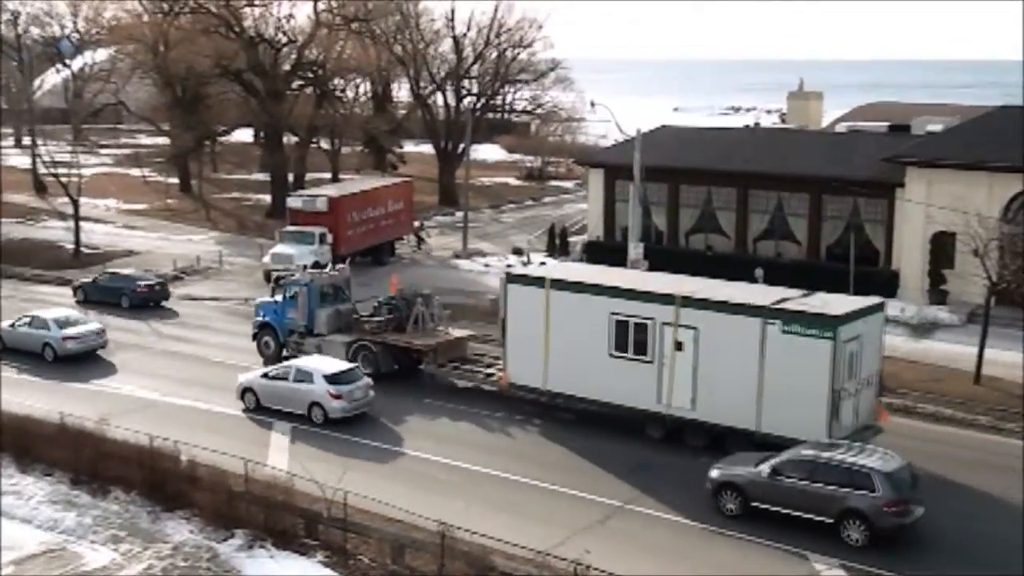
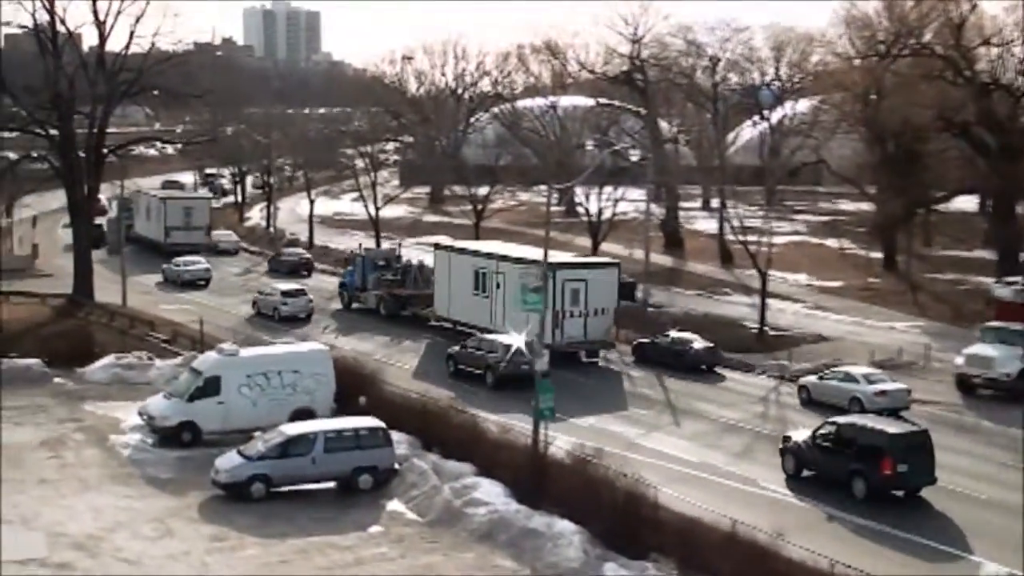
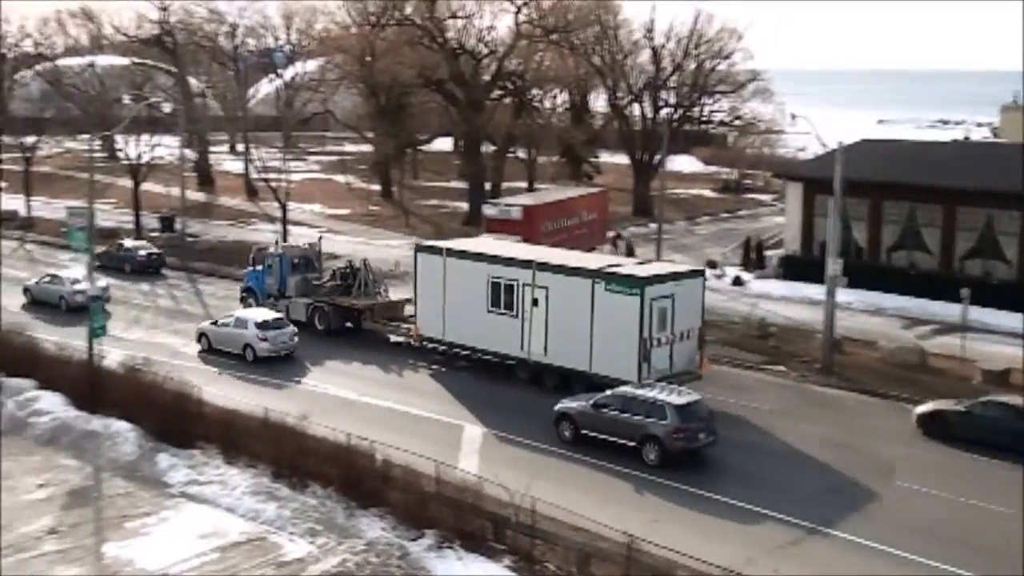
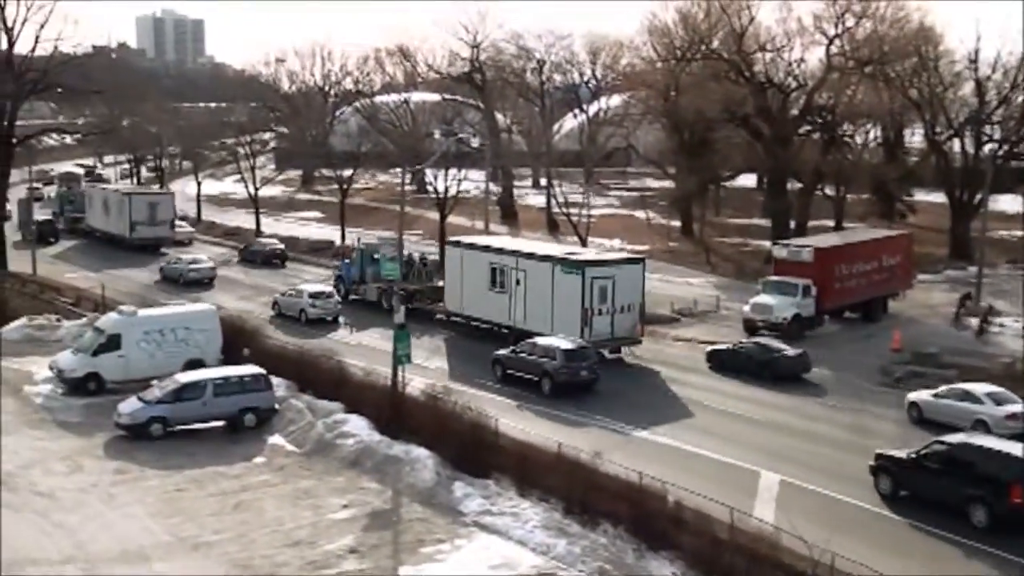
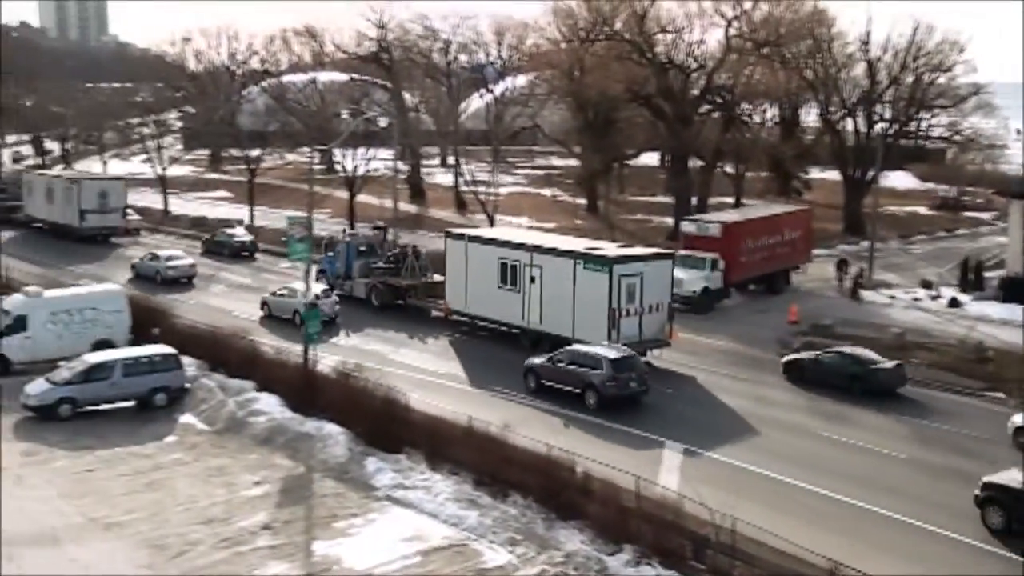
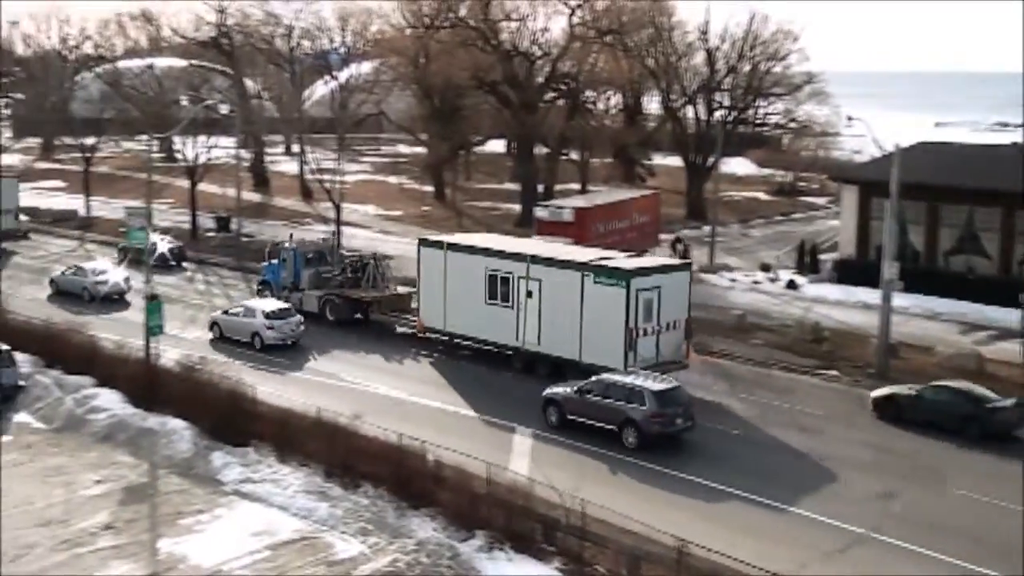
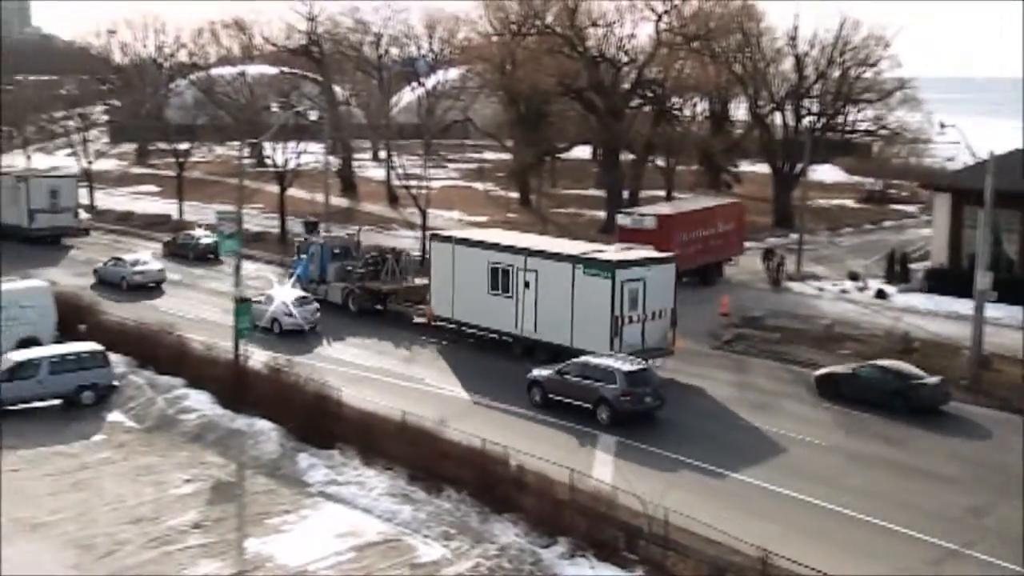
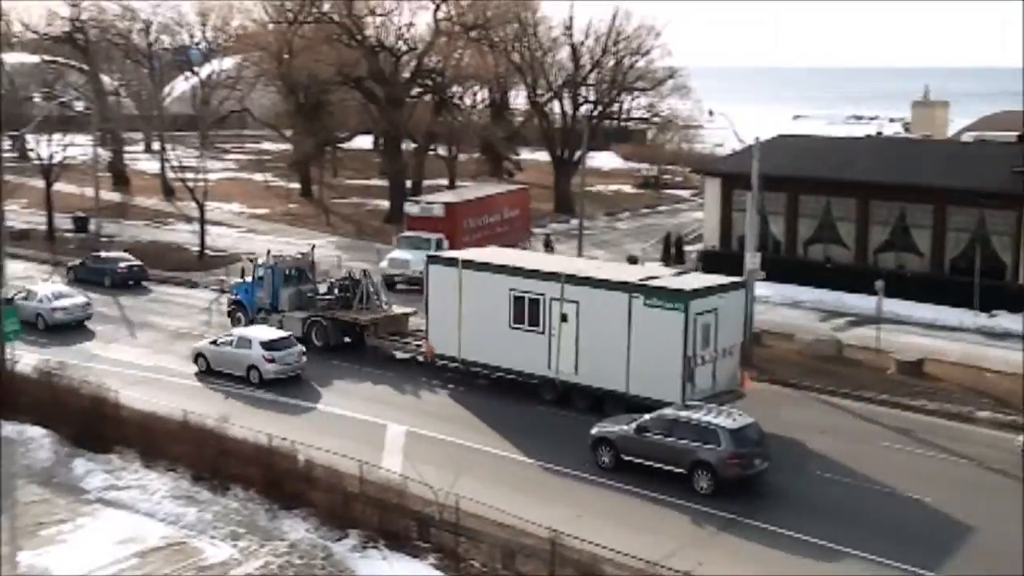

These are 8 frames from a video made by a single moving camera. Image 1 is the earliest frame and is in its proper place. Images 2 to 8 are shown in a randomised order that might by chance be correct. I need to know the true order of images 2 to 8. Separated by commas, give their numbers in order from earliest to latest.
8, 3, 6, 7, 5, 4, 2
